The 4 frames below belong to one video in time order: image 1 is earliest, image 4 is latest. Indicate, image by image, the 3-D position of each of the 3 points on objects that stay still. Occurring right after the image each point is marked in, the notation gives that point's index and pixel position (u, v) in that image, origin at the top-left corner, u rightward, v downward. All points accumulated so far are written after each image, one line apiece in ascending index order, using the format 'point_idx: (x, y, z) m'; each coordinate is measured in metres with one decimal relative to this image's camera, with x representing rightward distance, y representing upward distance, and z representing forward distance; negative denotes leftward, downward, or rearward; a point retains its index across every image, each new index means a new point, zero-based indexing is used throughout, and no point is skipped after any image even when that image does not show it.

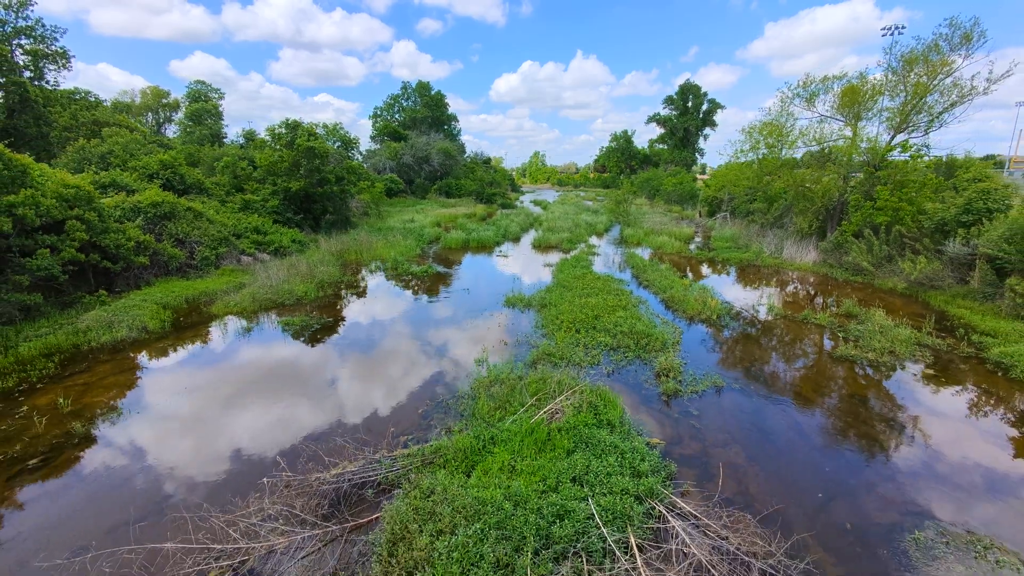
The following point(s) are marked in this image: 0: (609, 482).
0: (+0.9, -1.8, +4.5) m
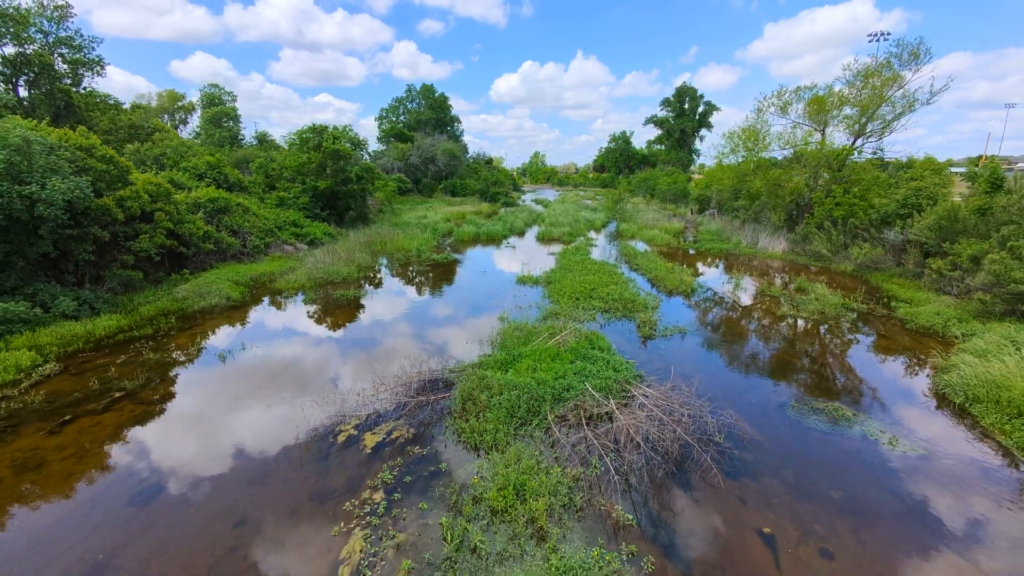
0: (+1.3, -1.2, +6.8) m
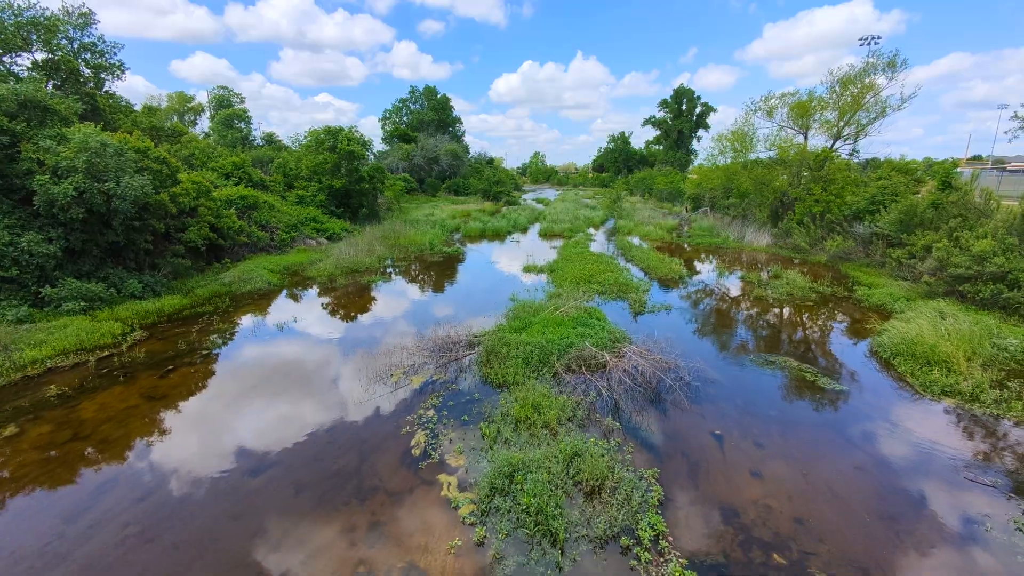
0: (+1.5, -0.8, +8.4) m
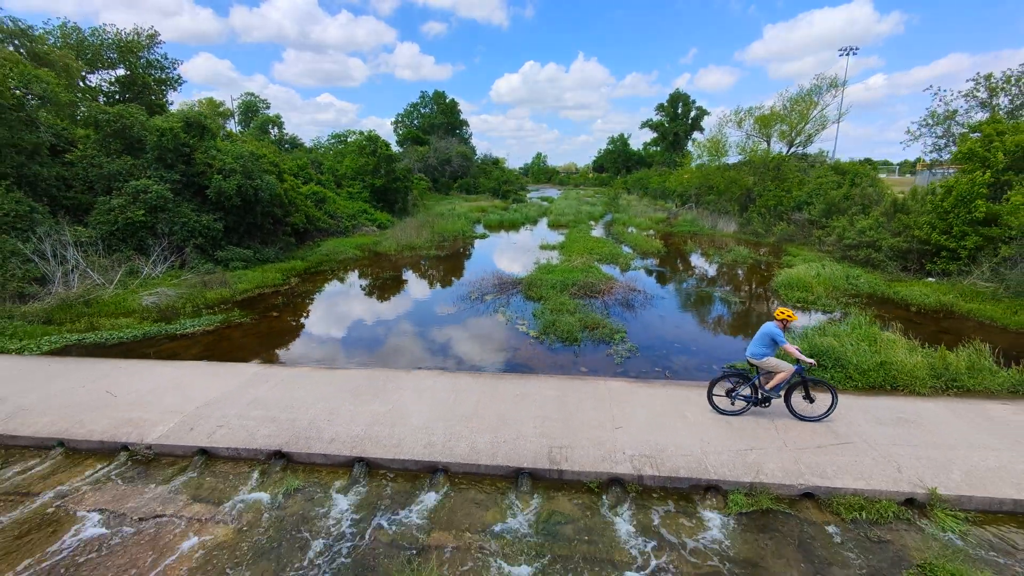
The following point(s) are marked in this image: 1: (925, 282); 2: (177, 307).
0: (+2.3, +0.4, +13.2) m
1: (+11.5, +0.2, +13.3) m
2: (-7.9, -0.5, +11.2) m
